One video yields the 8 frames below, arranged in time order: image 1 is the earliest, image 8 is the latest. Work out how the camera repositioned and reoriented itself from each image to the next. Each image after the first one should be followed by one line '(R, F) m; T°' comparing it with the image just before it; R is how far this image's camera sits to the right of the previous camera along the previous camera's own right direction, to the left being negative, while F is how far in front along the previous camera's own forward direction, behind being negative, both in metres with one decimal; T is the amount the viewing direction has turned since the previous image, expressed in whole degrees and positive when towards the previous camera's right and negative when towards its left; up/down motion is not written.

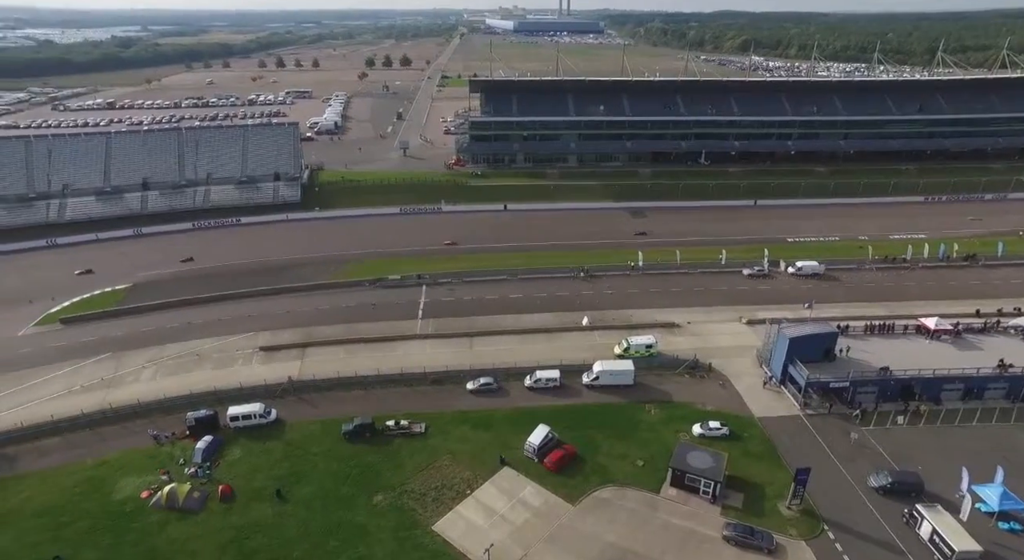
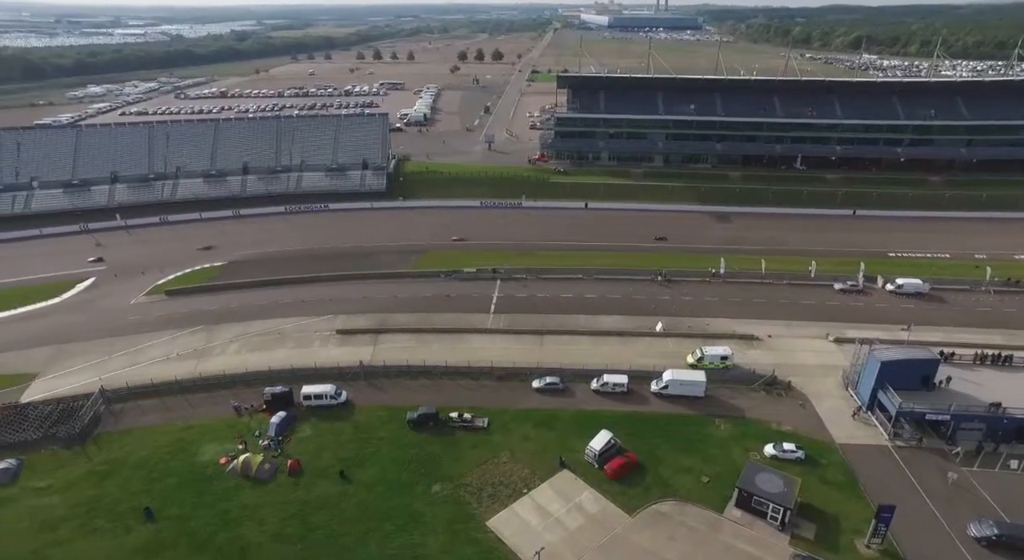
(+1.6, +0.5) m; -8°
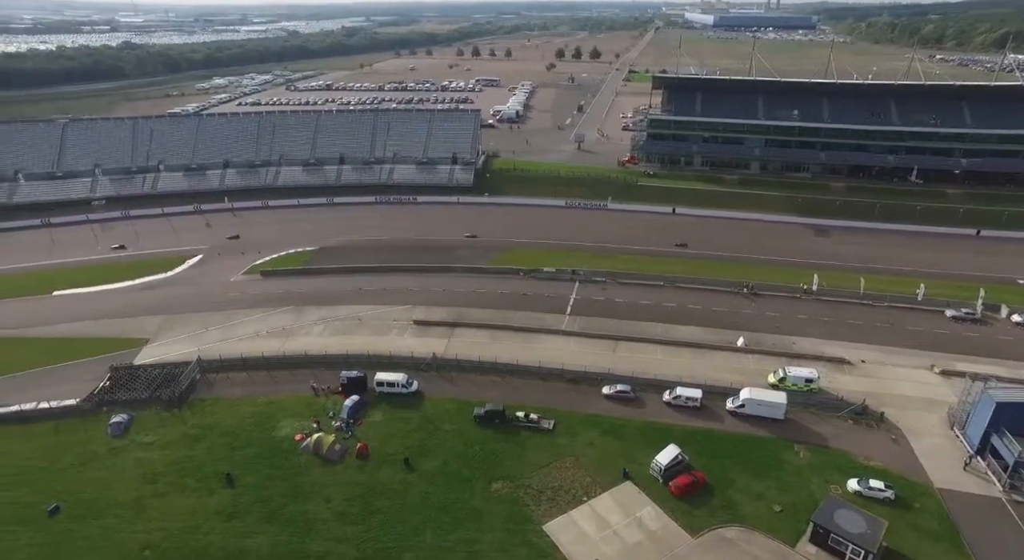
(+1.6, +0.6) m; -9°
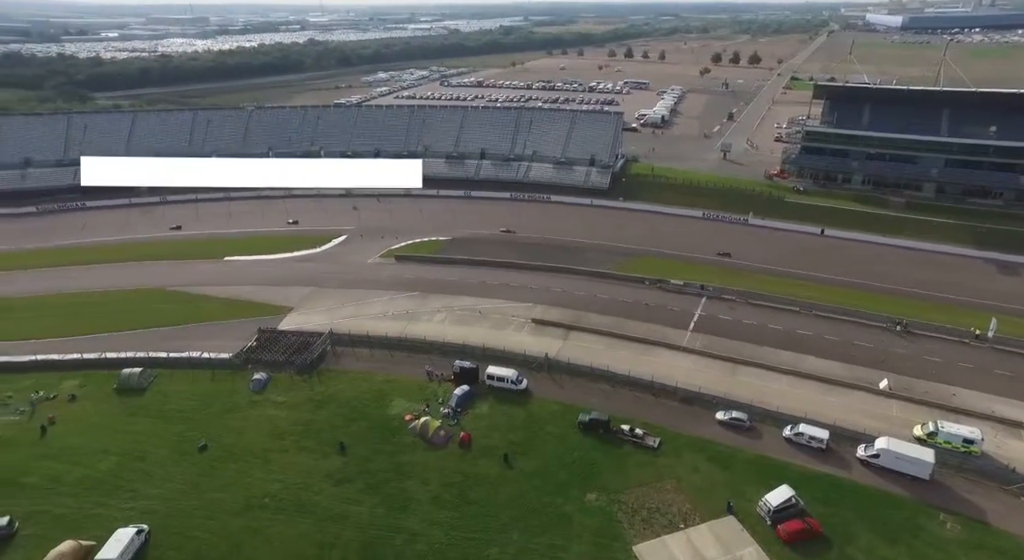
(+2.1, +0.7) m; -13°
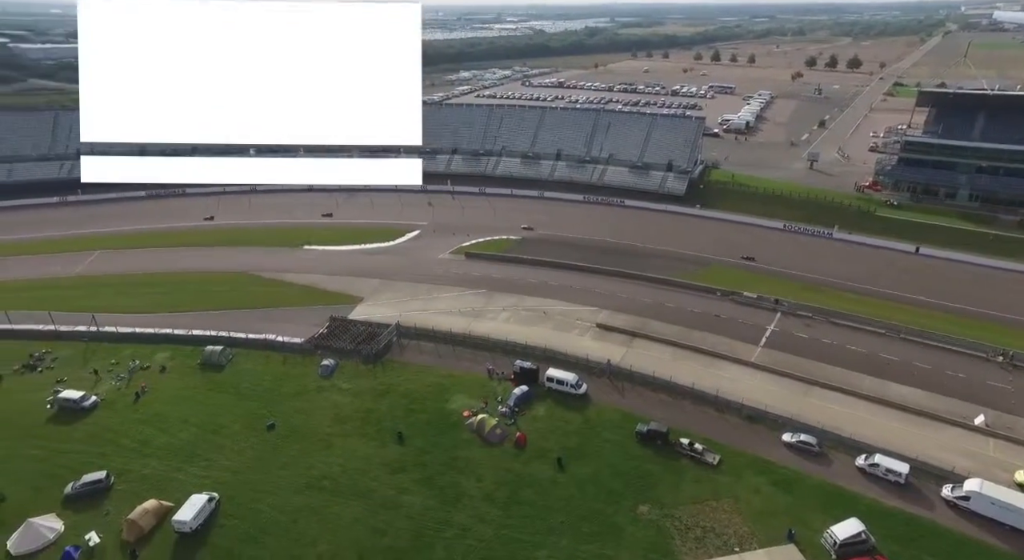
(+1.2, +0.3) m; -7°
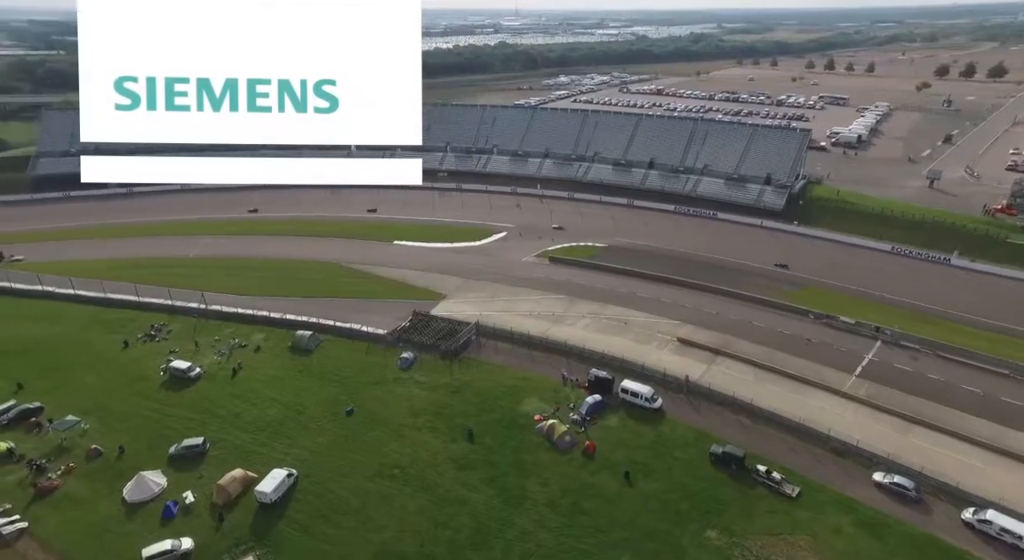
(+1.2, +0.1) m; -8°
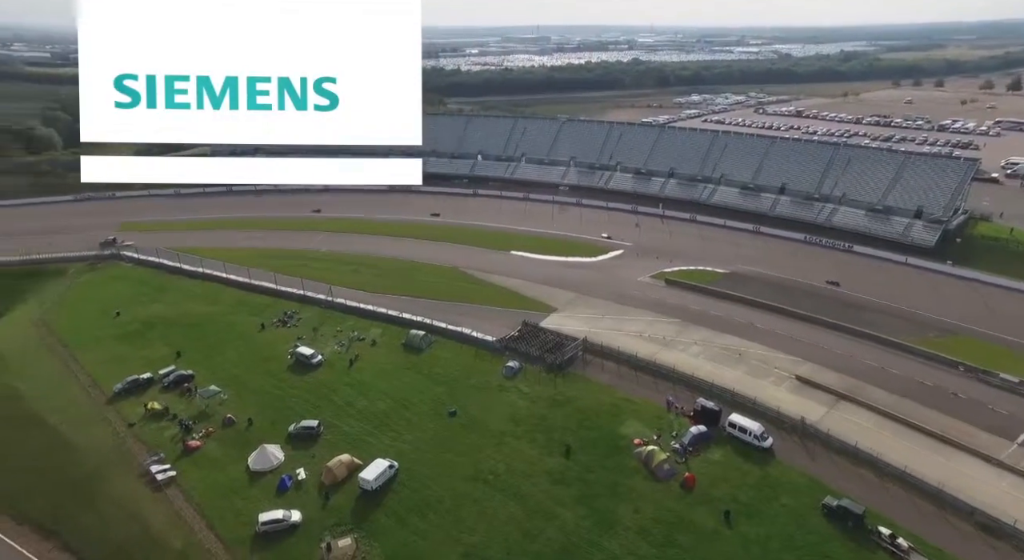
(+1.3, +0.1) m; -11°
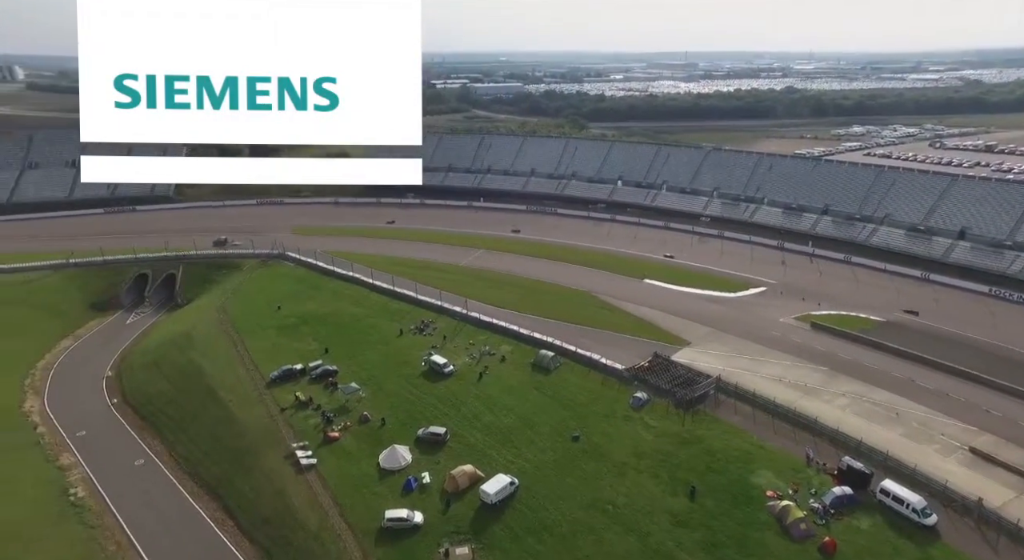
(-0.4, -0.1) m; -11°
